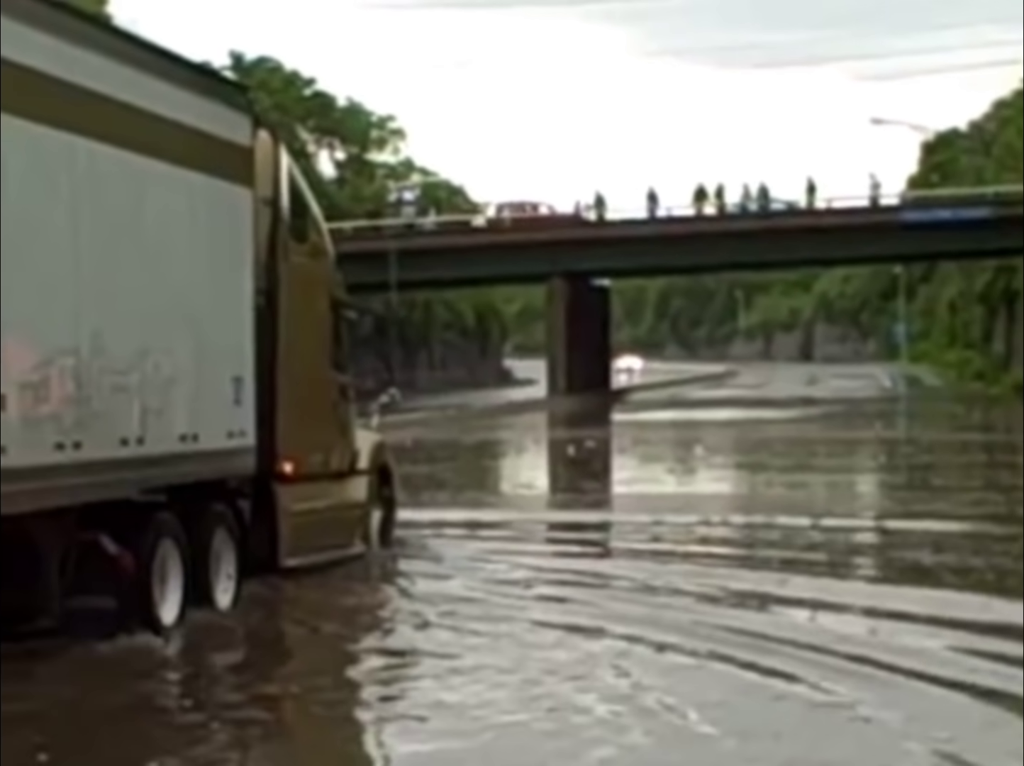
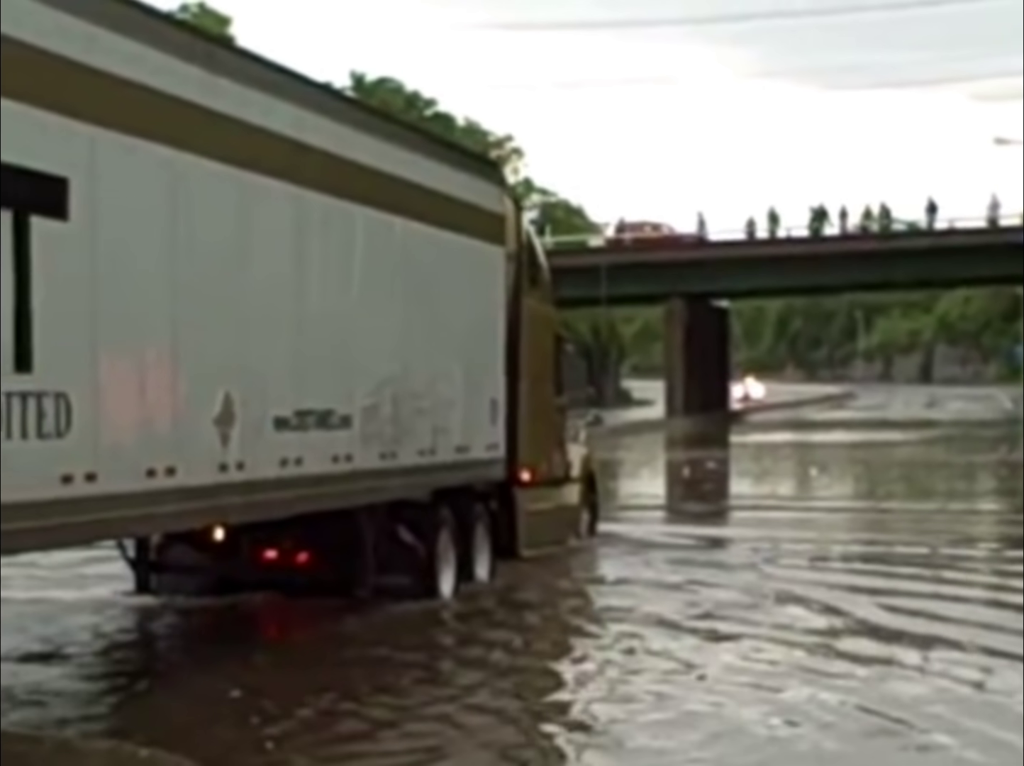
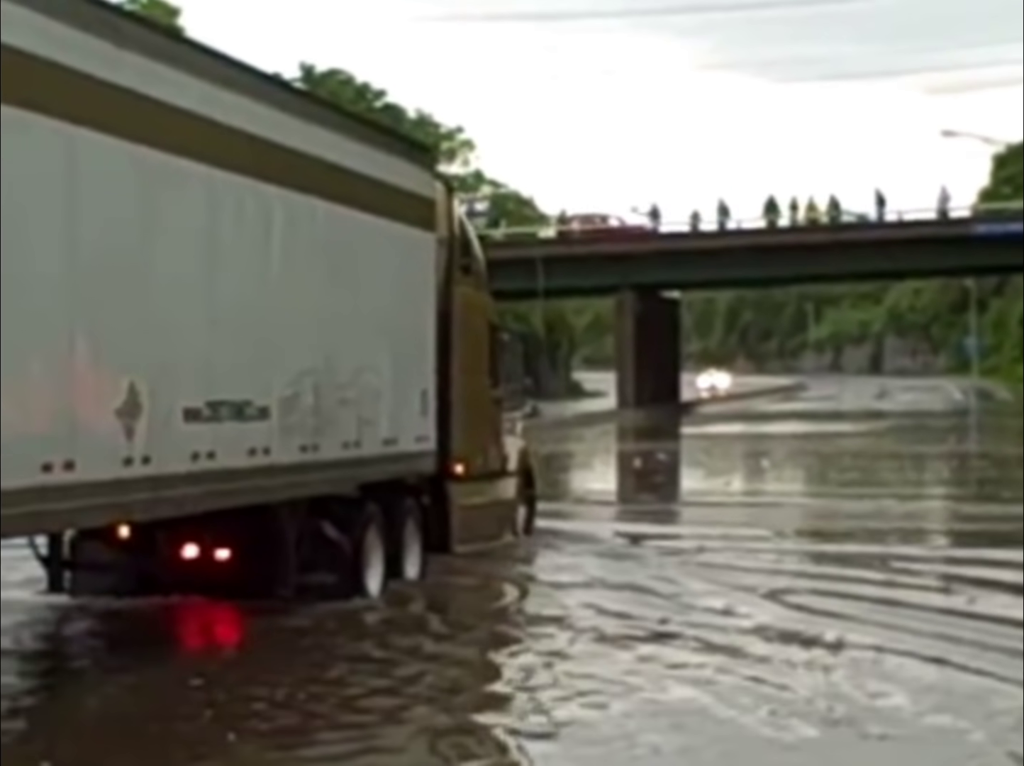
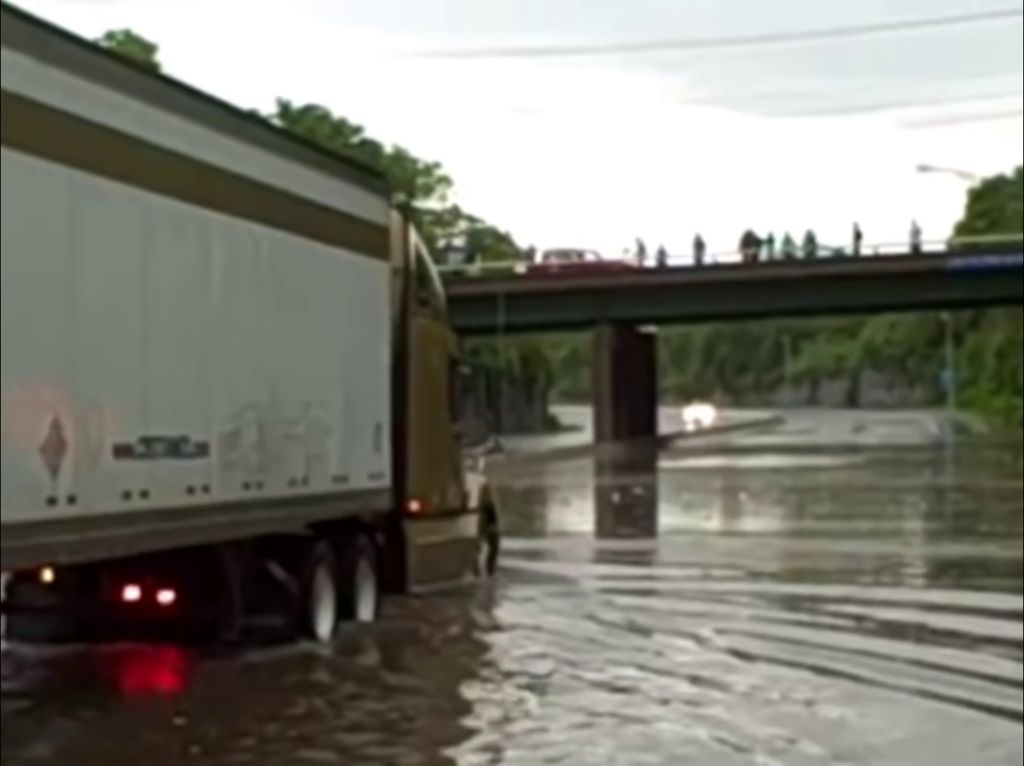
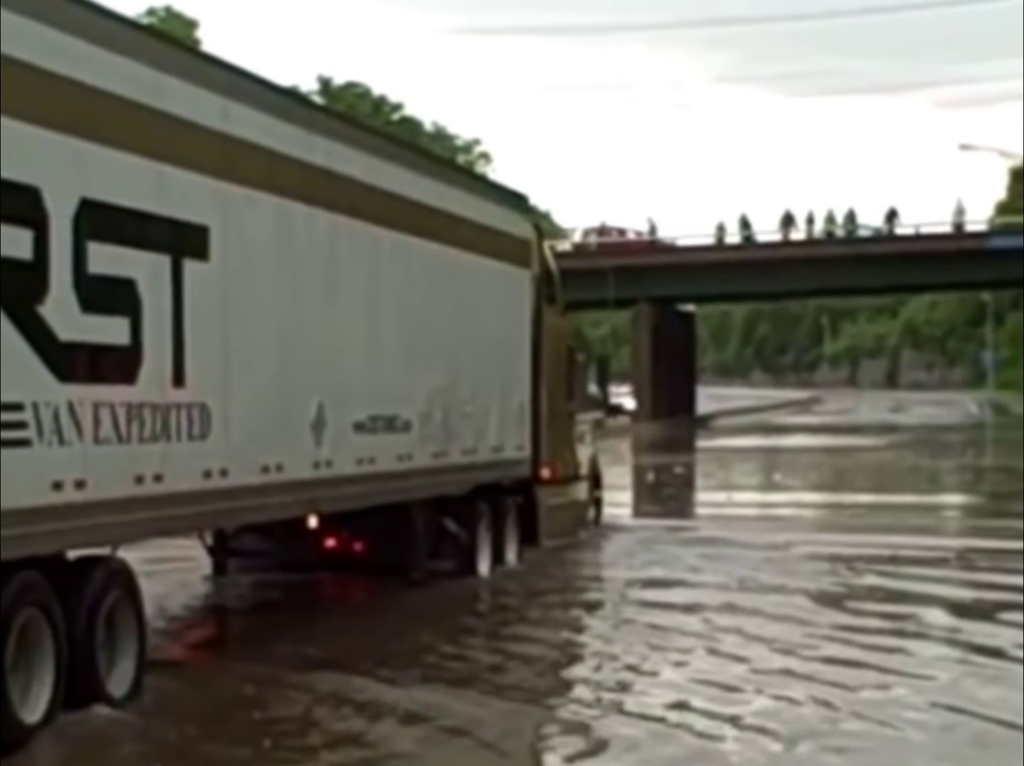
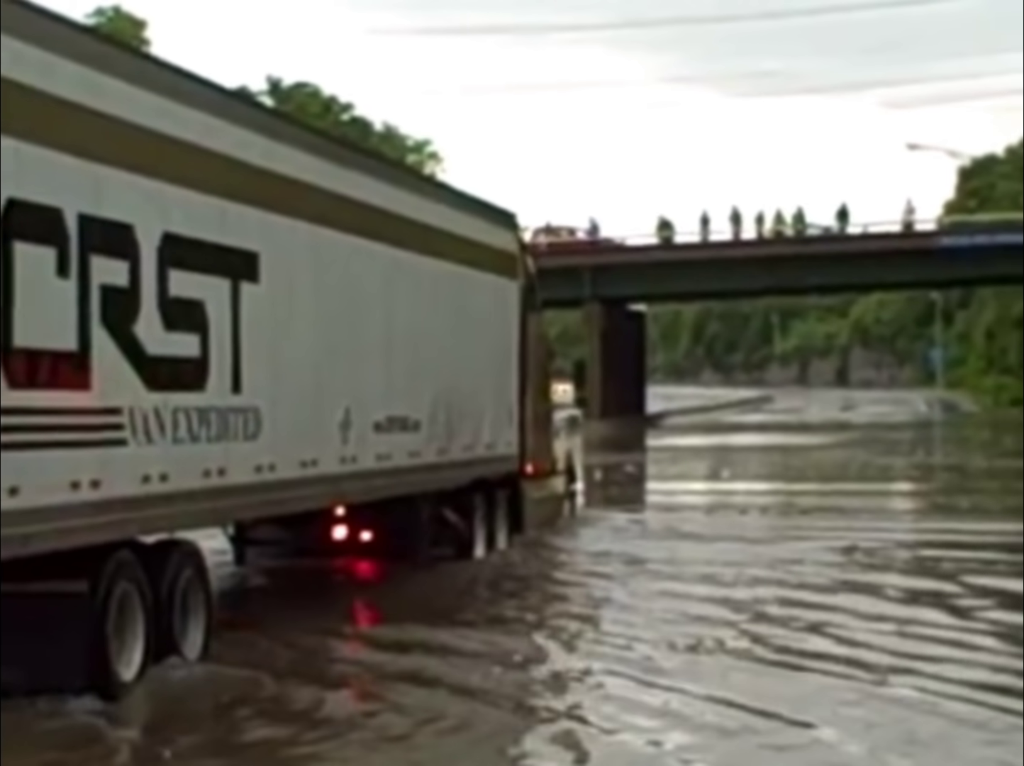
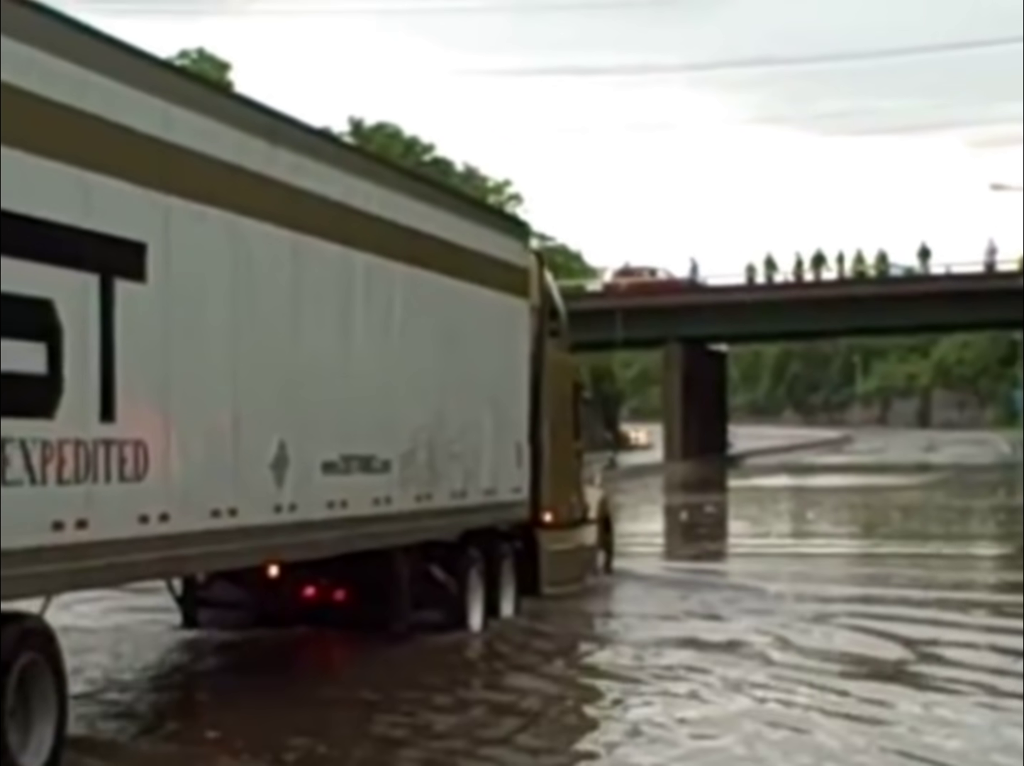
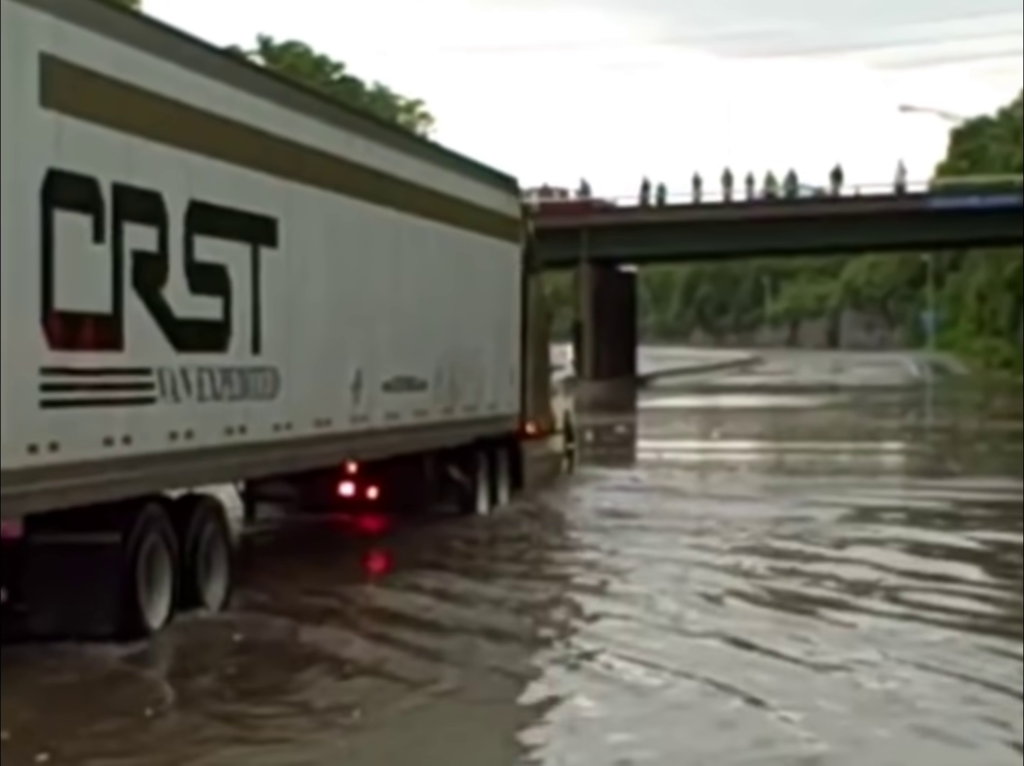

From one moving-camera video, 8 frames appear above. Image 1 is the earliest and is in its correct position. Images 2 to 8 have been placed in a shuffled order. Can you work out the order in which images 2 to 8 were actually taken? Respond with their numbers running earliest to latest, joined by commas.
4, 3, 2, 7, 5, 6, 8
